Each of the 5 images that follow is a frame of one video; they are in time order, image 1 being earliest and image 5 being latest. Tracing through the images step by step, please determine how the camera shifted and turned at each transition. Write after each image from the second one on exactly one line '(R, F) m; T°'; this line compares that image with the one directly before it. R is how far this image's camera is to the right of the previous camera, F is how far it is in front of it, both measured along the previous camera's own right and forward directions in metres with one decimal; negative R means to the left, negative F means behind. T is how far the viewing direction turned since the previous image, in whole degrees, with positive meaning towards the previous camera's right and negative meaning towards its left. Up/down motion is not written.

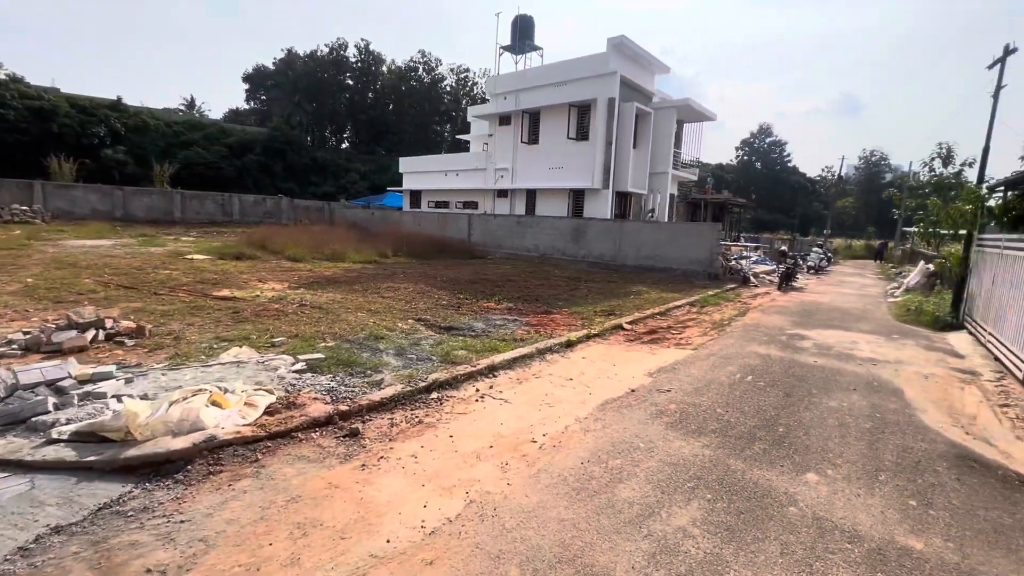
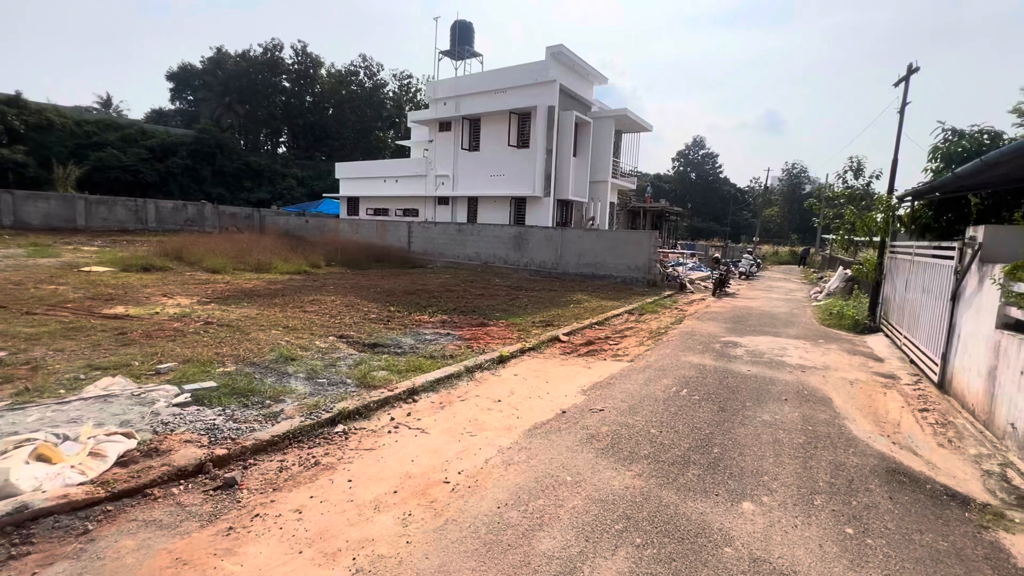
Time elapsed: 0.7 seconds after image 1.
(+0.3, +0.4) m; +6°
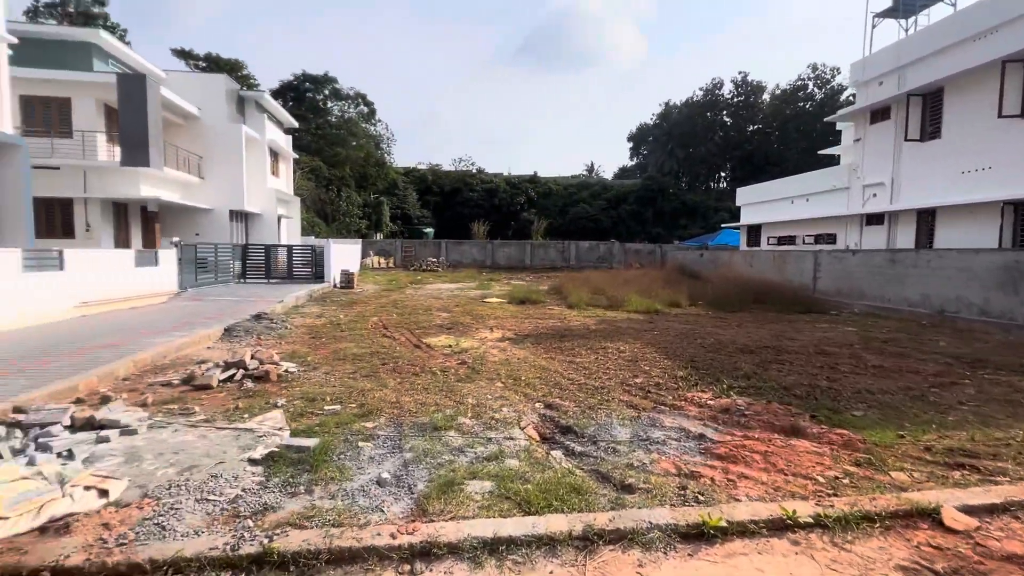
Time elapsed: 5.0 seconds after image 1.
(+1.3, +3.2) m; -51°
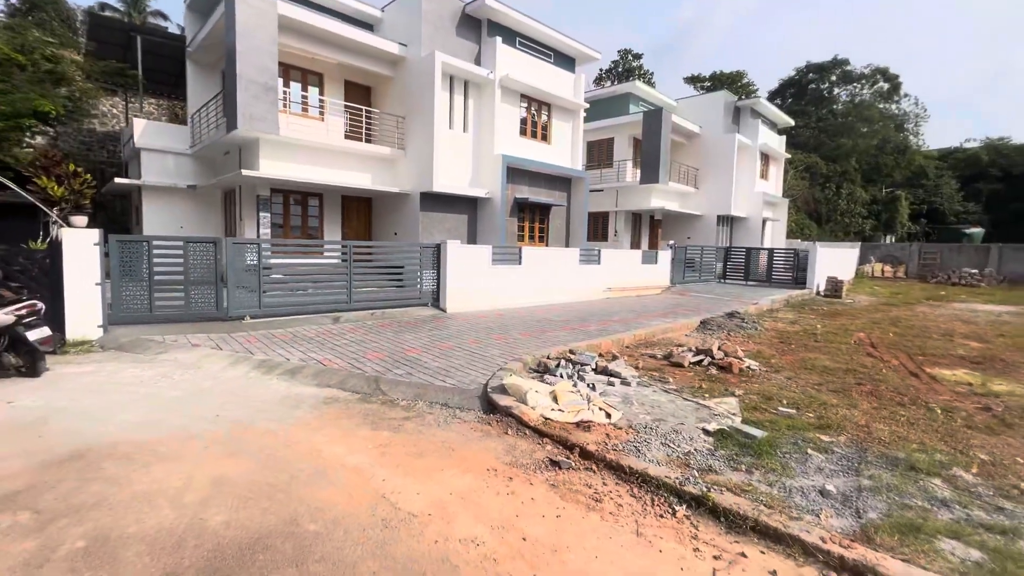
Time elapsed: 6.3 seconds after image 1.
(+0.3, -0.4) m; -54°
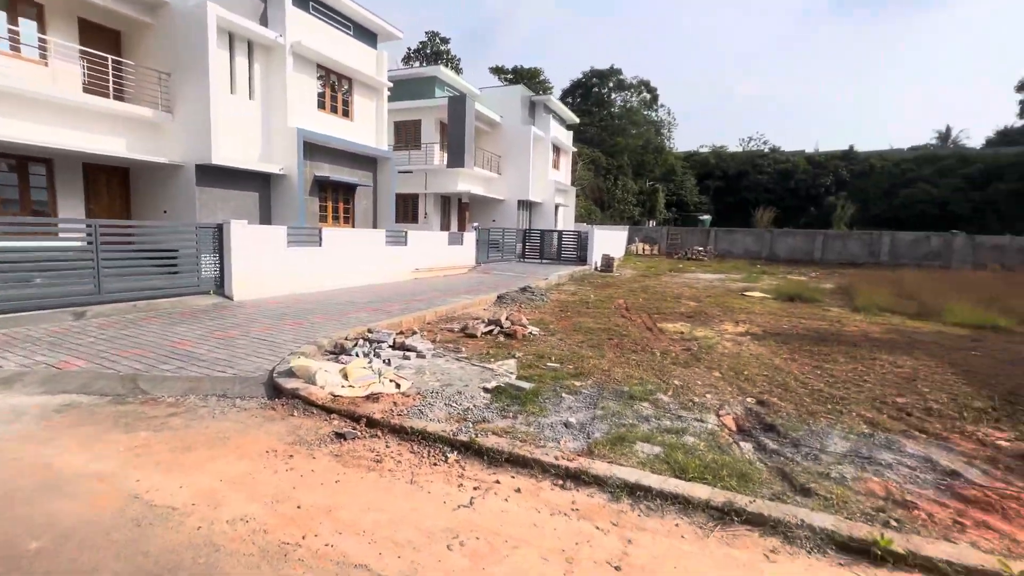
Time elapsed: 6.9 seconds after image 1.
(+0.3, -0.3) m; +21°
